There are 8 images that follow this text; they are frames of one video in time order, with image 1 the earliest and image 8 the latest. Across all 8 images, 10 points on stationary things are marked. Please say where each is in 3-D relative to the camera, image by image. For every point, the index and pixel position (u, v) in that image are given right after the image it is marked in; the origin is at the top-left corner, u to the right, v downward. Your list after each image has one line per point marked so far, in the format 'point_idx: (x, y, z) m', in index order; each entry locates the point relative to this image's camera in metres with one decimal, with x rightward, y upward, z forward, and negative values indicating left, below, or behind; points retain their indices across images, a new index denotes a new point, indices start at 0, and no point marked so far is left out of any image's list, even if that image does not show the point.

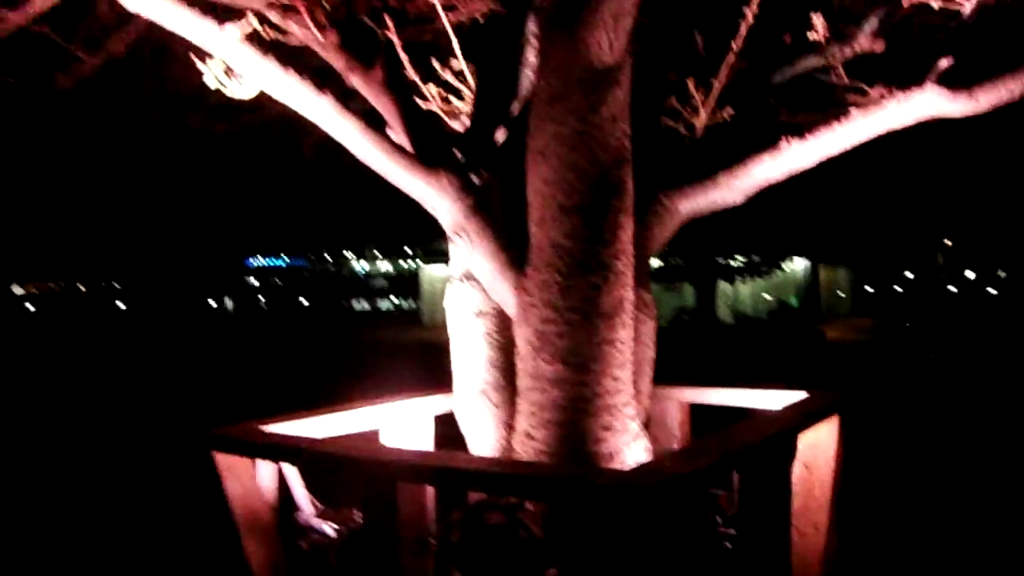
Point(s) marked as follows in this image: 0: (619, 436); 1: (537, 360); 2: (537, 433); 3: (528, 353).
0: (+0.4, -0.6, +4.9) m
1: (+0.1, -0.3, +4.8) m
2: (+0.1, -0.6, +4.9) m
3: (+0.1, -0.3, +4.9) m
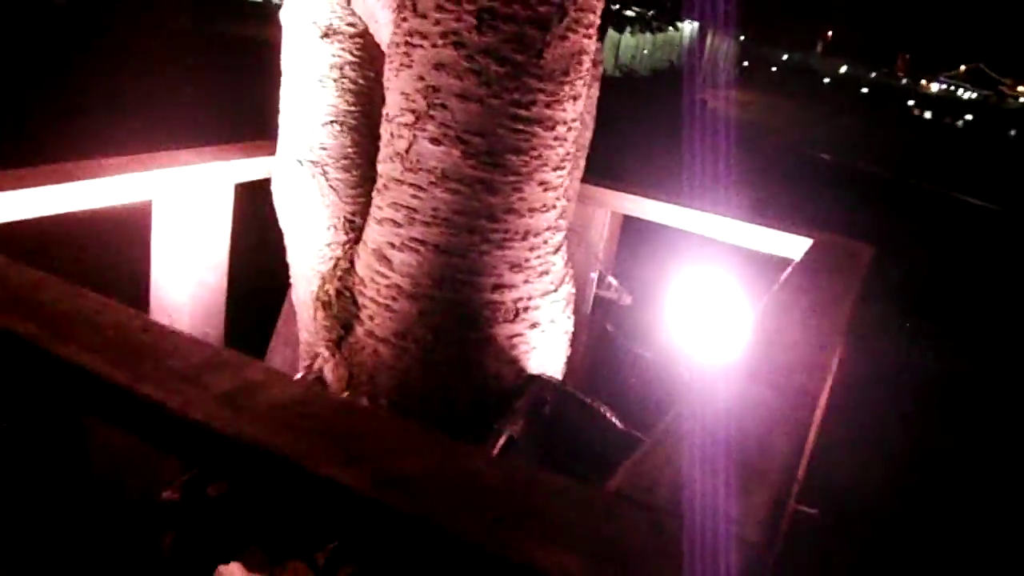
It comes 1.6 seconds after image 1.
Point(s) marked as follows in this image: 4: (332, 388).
0: (0.0, 0.0, +2.9) m
1: (-0.2, +0.3, +2.7) m
2: (-0.3, +0.1, +2.8) m
3: (-0.2, +0.4, +2.8) m
4: (-0.4, -0.2, +3.1) m
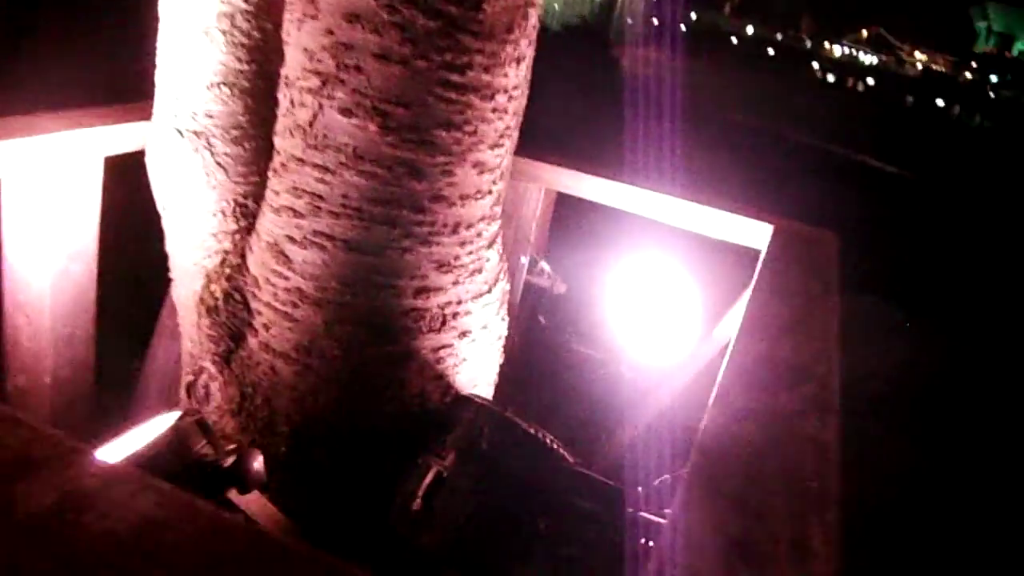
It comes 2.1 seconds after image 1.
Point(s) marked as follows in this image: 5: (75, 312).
0: (-0.1, 0.0, +2.4) m
1: (-0.3, +0.3, +2.2) m
2: (-0.4, +0.1, +2.3) m
3: (-0.4, +0.3, +2.2) m
4: (-0.6, -0.2, +2.5) m
5: (-1.0, -0.1, +3.0) m
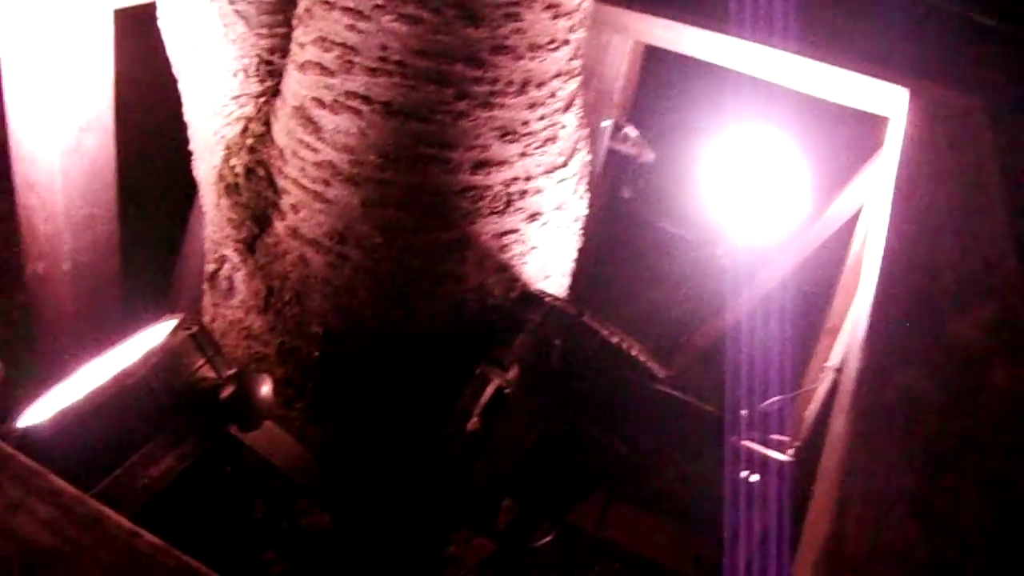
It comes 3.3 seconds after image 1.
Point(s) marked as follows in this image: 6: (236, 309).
0: (0.0, +0.2, +2.0) m
1: (-0.2, +0.5, +1.7) m
2: (-0.3, +0.2, +1.9) m
3: (-0.3, +0.5, +1.7) m
4: (-0.4, 0.0, +2.1) m
5: (-0.9, +0.2, +2.7) m
6: (-0.5, 0.0, +2.2) m
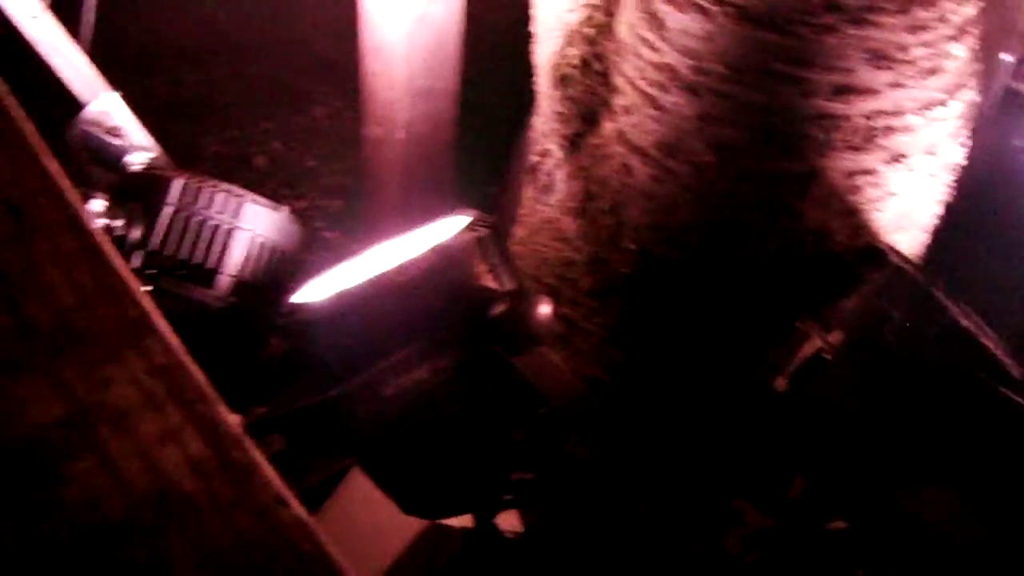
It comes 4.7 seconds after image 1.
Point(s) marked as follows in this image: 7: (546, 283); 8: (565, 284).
0: (+0.5, +0.3, +1.7) m
1: (+0.3, +0.6, +1.5) m
2: (+0.2, +0.3, +1.7) m
3: (+0.2, +0.6, +1.5) m
4: (+0.1, +0.1, +2.0) m
5: (-0.2, +0.5, +2.6) m
6: (+0.1, +0.1, +2.0) m
7: (+0.1, 0.0, +2.1) m
8: (+0.1, 0.0, +2.0) m
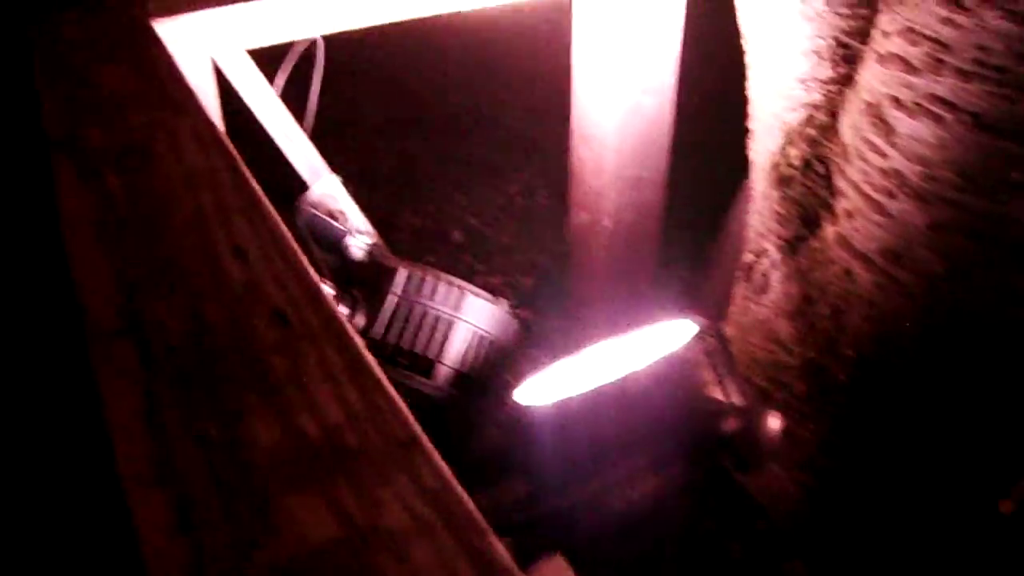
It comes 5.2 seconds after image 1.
0: (+0.8, +0.1, +1.6) m
1: (+0.5, +0.4, +1.5) m
2: (+0.5, +0.2, +1.6) m
3: (+0.5, +0.5, +1.5) m
4: (+0.4, 0.0, +2.0) m
5: (+0.3, +0.3, +2.6) m
6: (+0.4, 0.0, +2.0) m
7: (+0.4, -0.2, +2.1) m
8: (+0.4, -0.2, +2.0) m
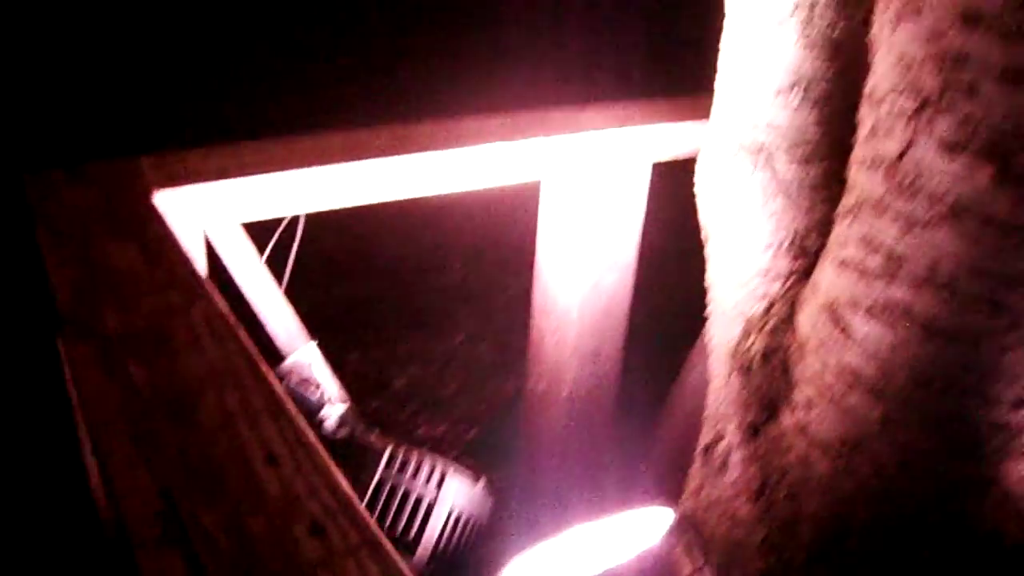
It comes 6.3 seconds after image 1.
0: (+0.8, -0.2, +1.8) m
1: (+0.5, +0.2, +1.6) m
2: (+0.5, -0.1, +1.8) m
3: (+0.5, +0.2, +1.7) m
4: (+0.4, -0.3, +2.1) m
5: (+0.2, -0.1, +2.7) m
6: (+0.4, -0.3, +2.1) m
7: (+0.3, -0.5, +2.1) m
8: (+0.4, -0.5, +2.1) m
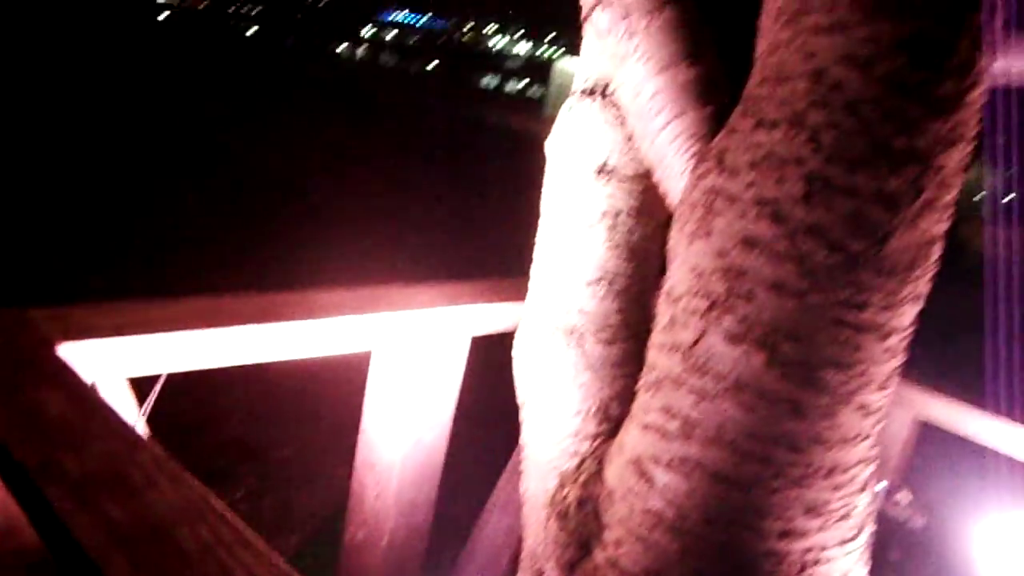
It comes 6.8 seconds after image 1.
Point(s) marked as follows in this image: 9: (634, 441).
0: (+0.6, -0.4, +2.2) m
1: (+0.3, -0.1, +2.1) m
2: (+0.3, -0.3, +2.2) m
3: (+0.3, 0.0, +2.1) m
4: (+0.1, -0.6, +2.4) m
5: (-0.2, -0.5, +3.1) m
6: (+0.1, -0.6, +2.5) m
7: (0.0, -0.8, +2.5) m
8: (+0.1, -0.8, +2.5) m
9: (+0.2, -0.3, +2.3) m
